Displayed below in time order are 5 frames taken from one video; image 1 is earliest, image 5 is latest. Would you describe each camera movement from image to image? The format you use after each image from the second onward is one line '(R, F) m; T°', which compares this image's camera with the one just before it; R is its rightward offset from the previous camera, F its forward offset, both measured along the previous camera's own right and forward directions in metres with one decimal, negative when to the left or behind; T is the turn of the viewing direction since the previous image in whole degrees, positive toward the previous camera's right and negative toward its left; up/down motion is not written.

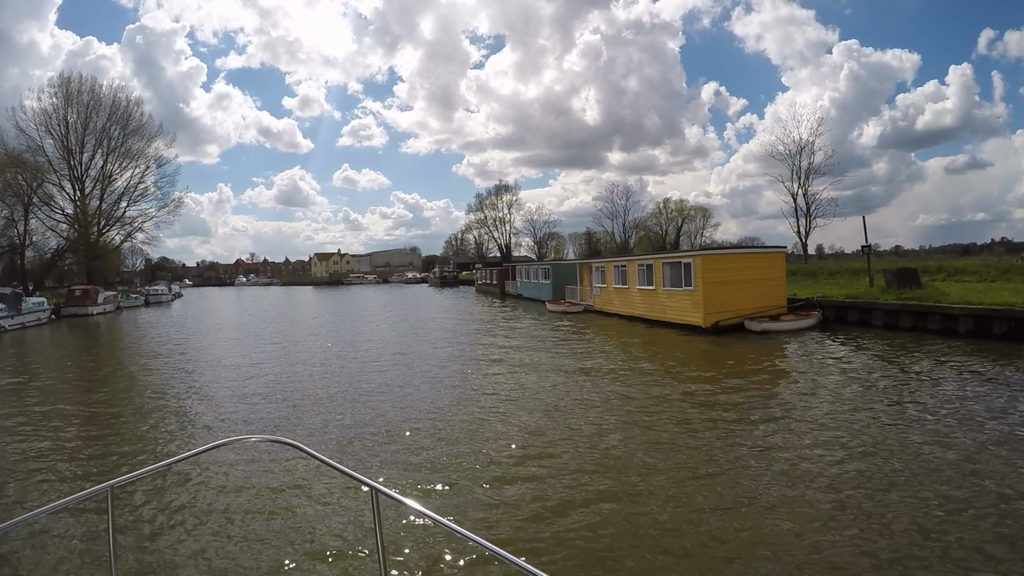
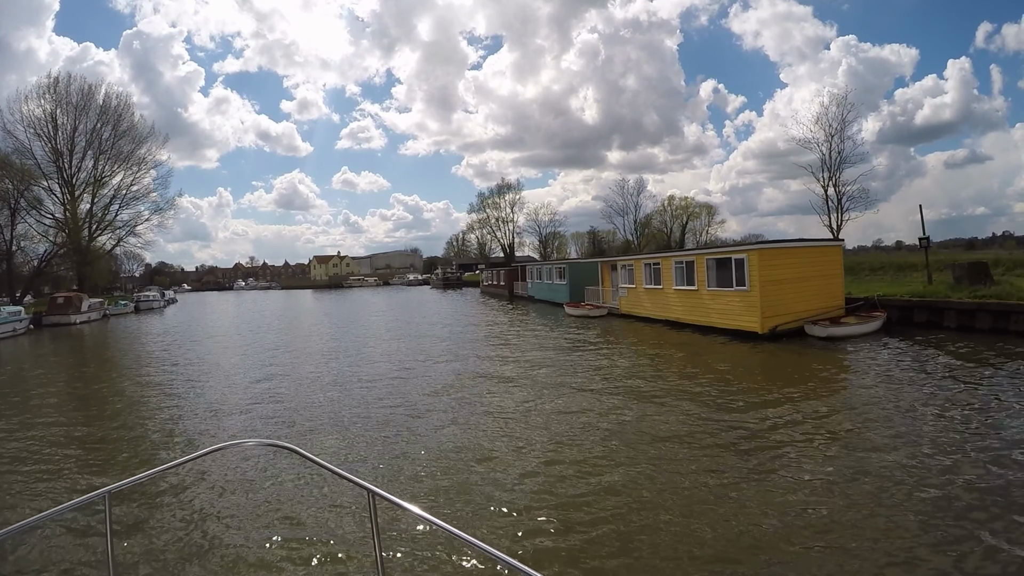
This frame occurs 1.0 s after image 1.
(-0.5, +2.1) m; 0°
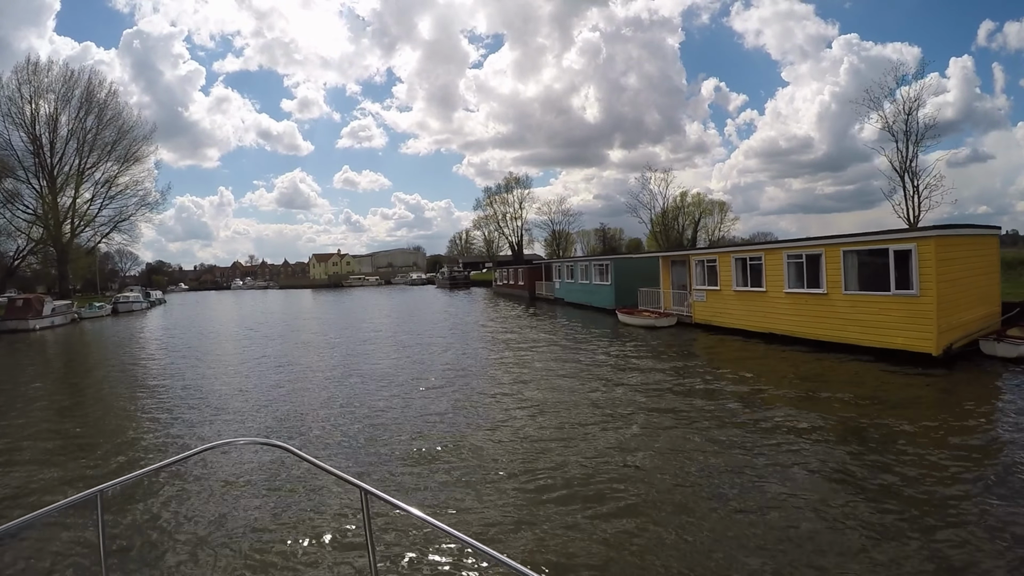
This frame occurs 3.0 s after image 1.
(-1.0, +3.7) m; 0°
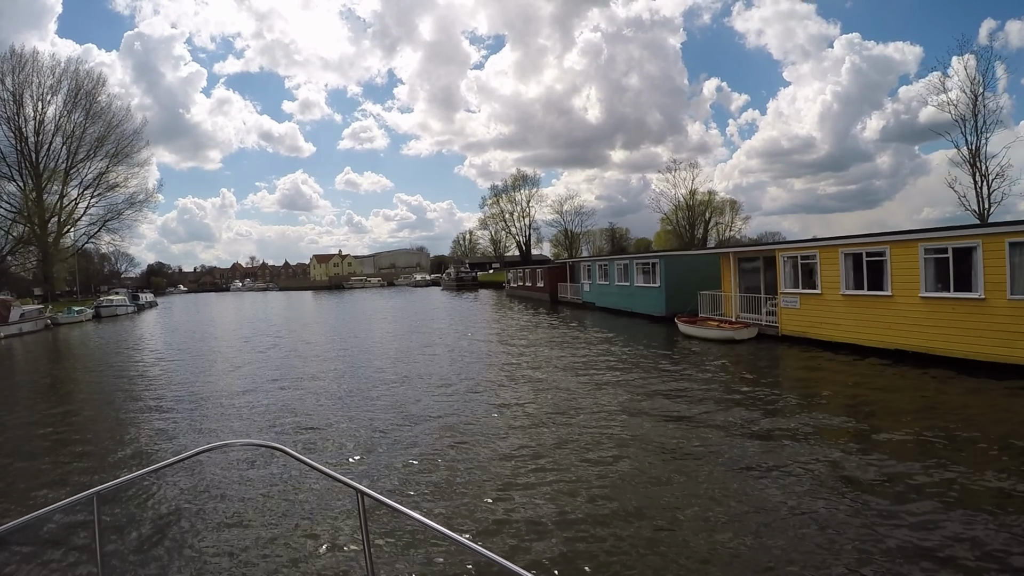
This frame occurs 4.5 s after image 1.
(-0.8, +2.6) m; 0°
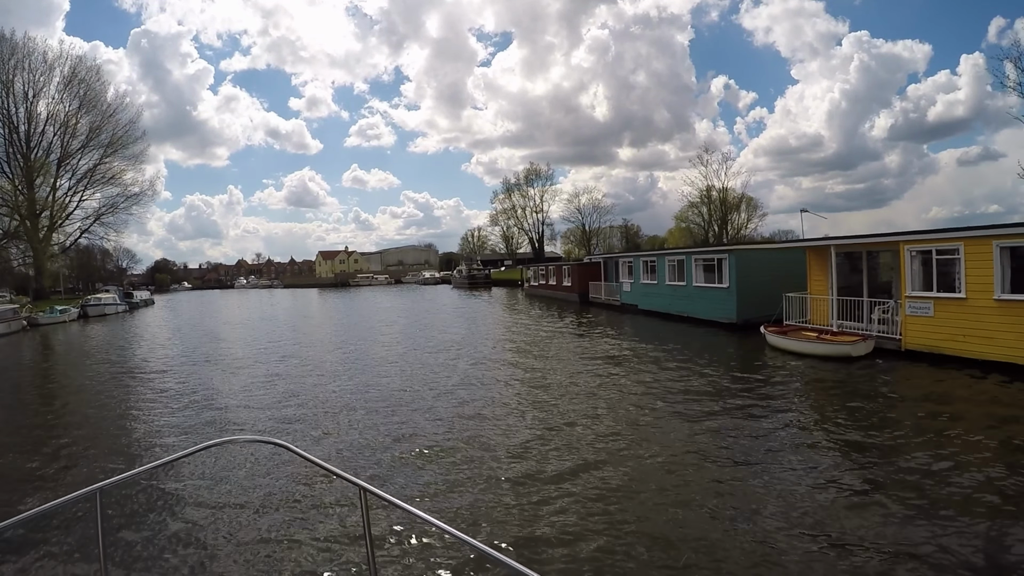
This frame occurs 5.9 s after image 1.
(-0.8, +2.1) m; -1°
